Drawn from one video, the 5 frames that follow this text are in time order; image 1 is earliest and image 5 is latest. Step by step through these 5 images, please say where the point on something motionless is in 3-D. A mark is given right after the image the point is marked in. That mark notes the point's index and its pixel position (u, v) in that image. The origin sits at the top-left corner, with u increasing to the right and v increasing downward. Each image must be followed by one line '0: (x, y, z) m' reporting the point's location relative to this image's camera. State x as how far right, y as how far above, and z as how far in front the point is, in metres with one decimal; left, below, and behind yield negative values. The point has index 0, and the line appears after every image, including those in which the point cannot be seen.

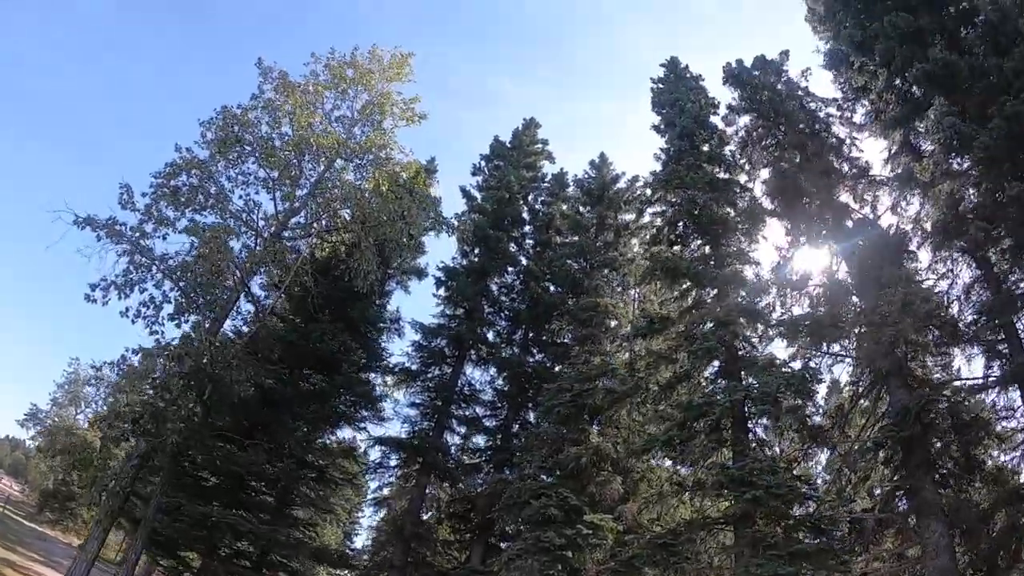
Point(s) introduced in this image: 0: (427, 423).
0: (-1.9, -2.9, +17.7) m
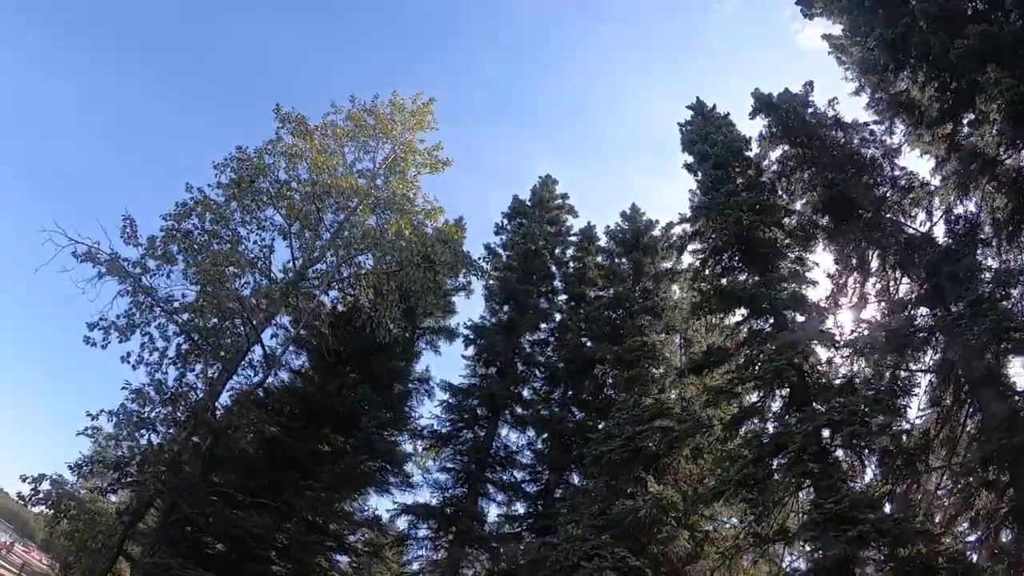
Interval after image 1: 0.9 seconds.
0: (-0.9, -3.6, +16.2) m
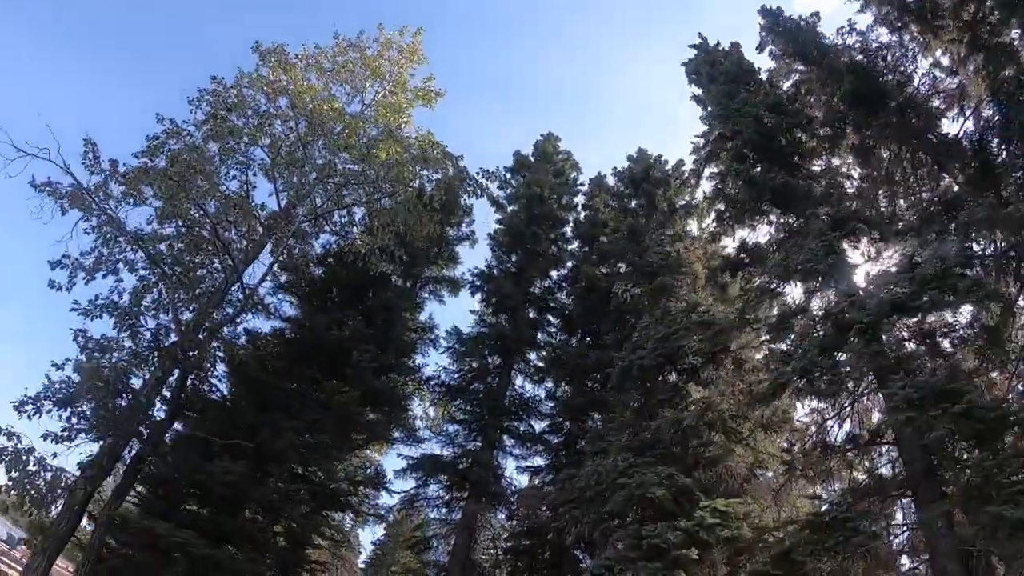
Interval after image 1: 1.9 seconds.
0: (-0.6, -2.6, +14.9) m
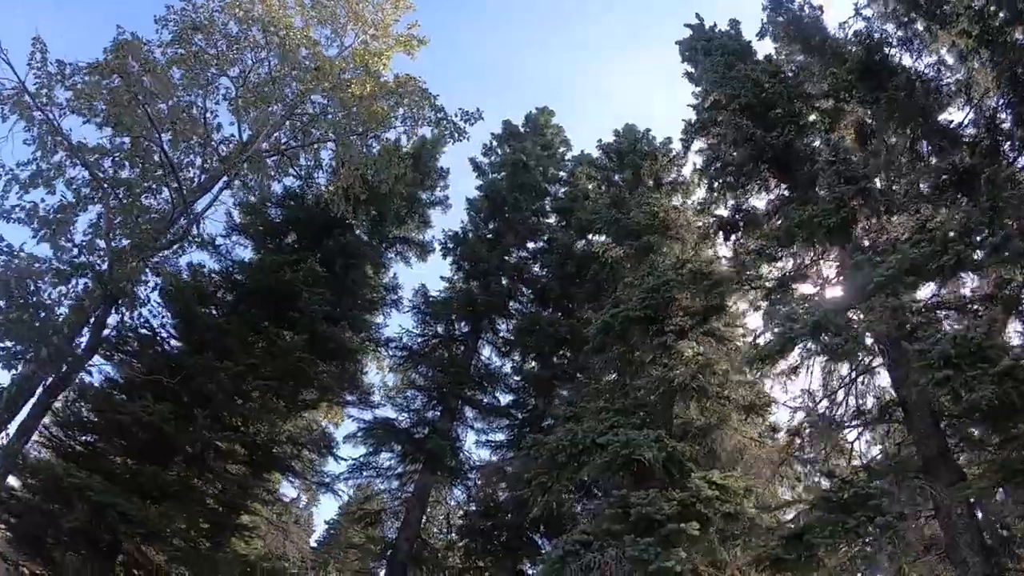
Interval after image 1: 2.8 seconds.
0: (-1.2, -1.9, +13.9) m
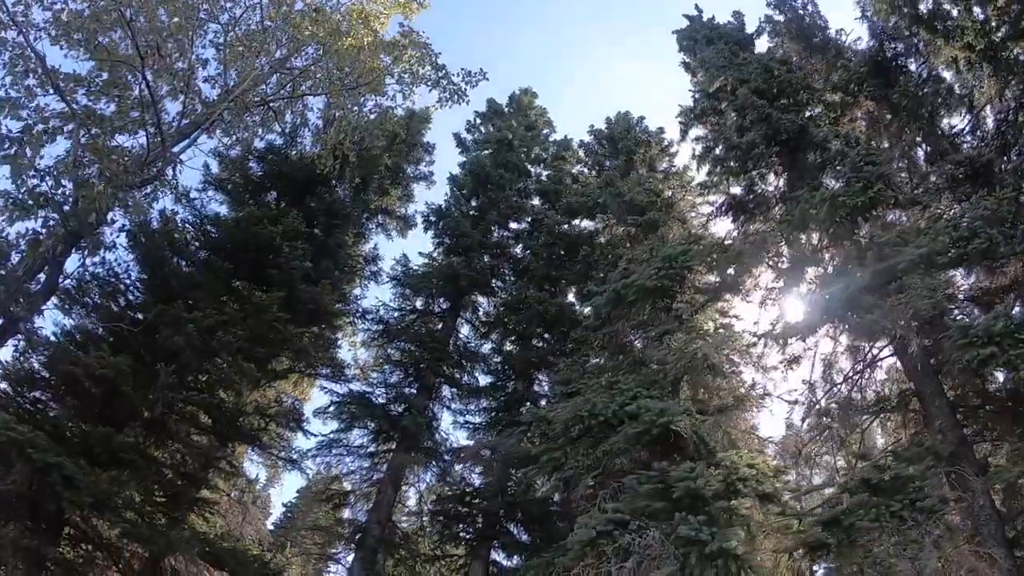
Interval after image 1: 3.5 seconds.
0: (-1.5, -1.5, +13.3) m
